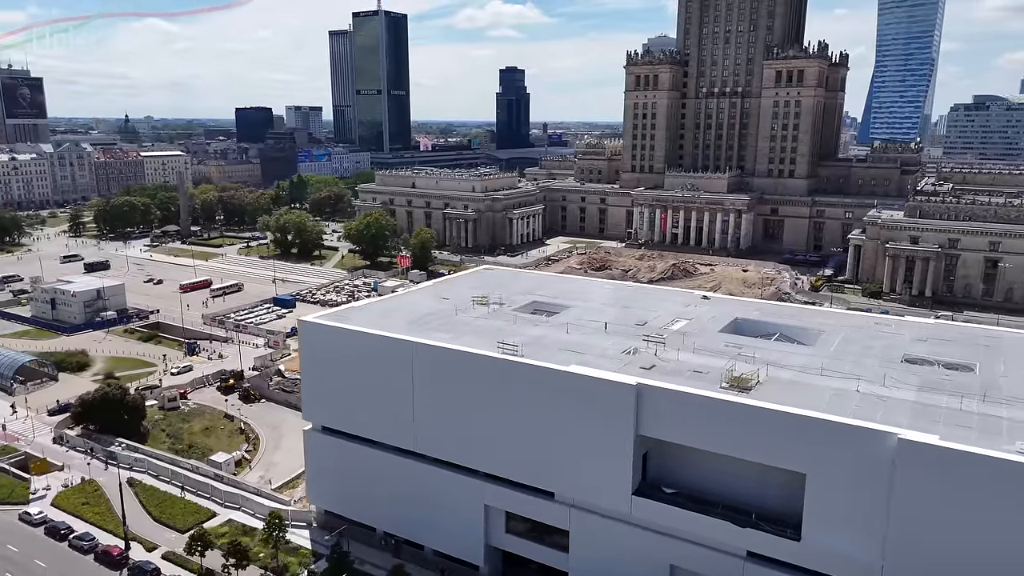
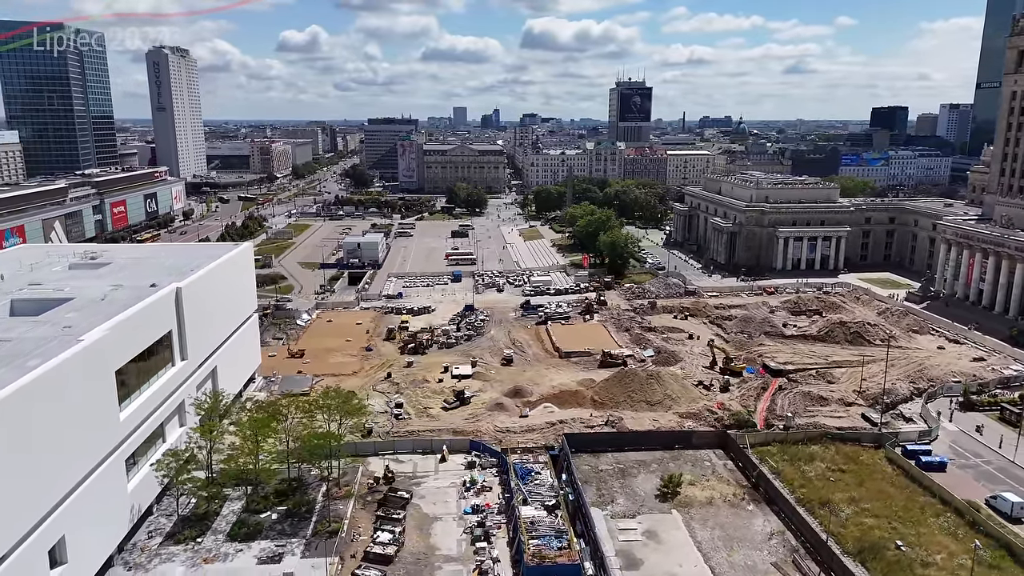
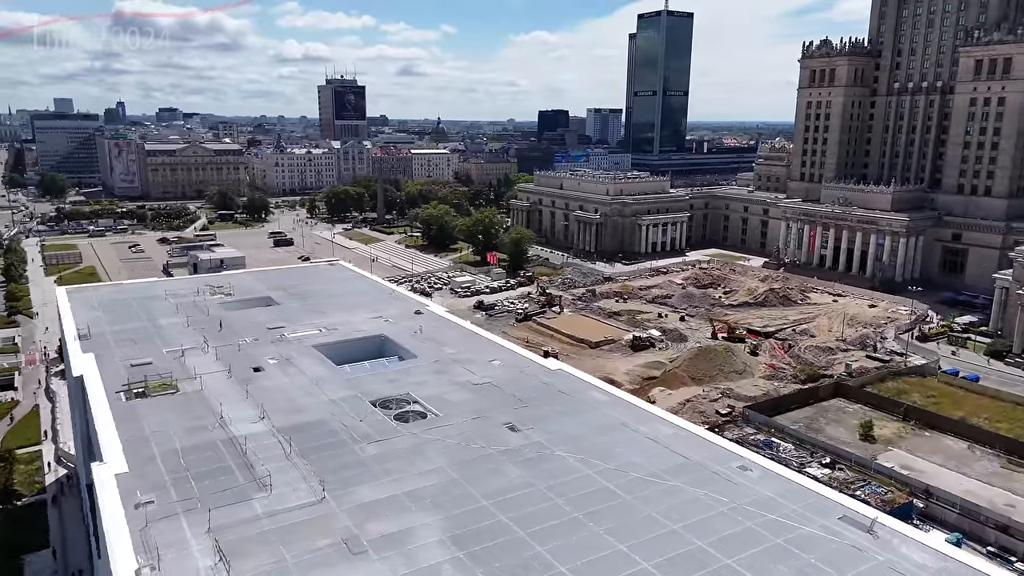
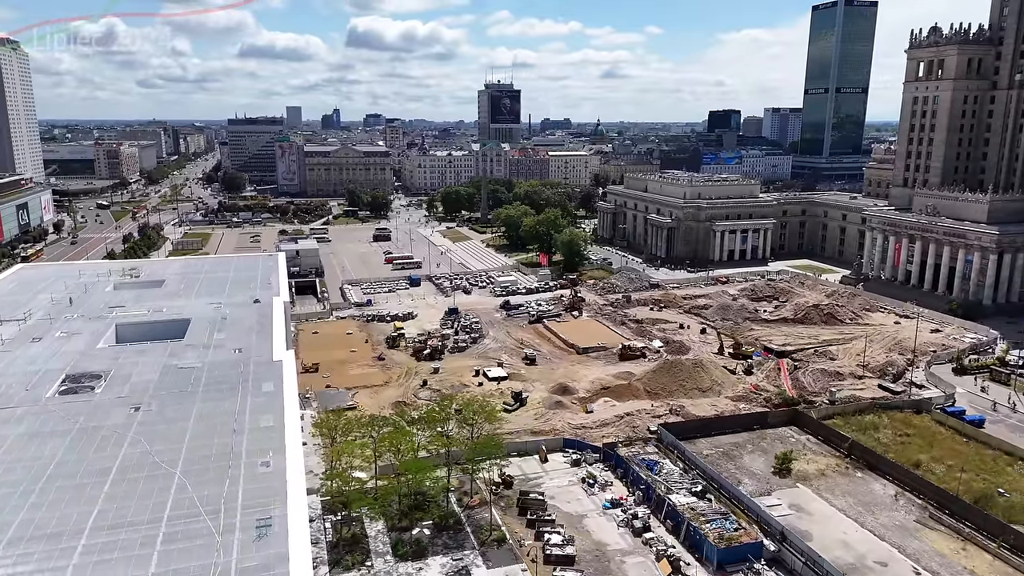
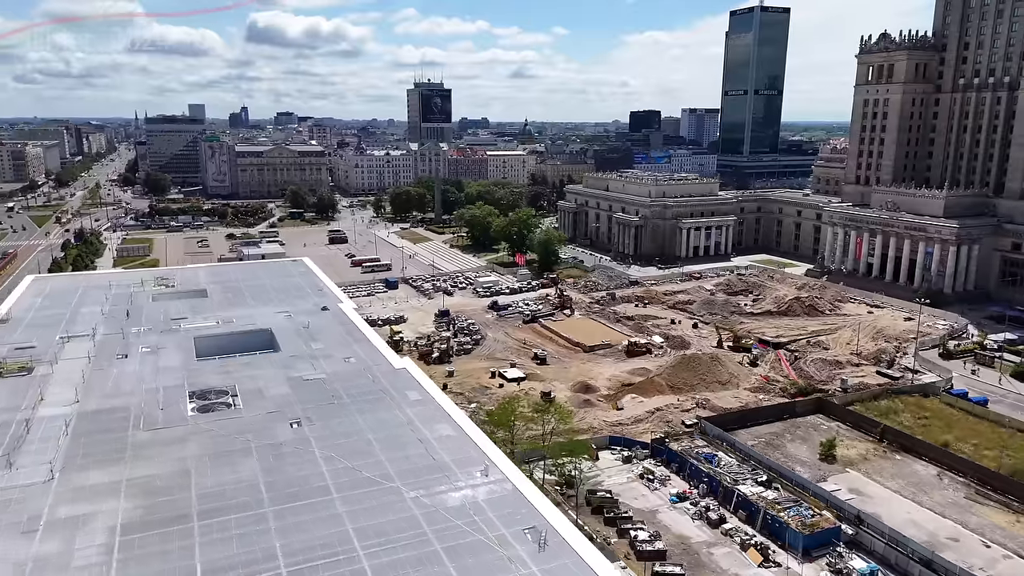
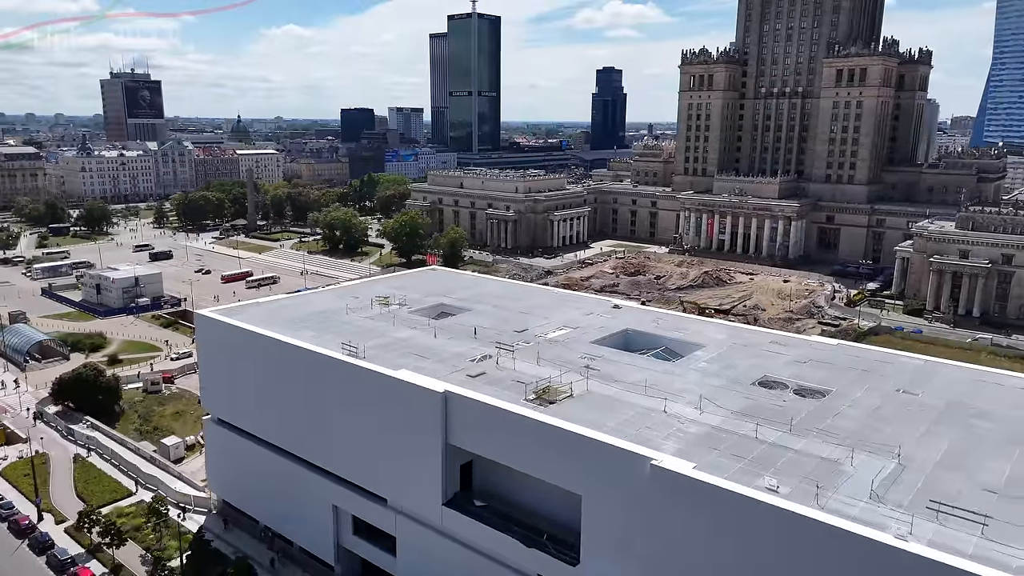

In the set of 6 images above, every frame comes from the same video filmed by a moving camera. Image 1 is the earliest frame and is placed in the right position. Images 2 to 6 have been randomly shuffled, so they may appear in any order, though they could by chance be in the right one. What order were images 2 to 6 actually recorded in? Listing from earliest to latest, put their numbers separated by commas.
6, 3, 5, 4, 2
